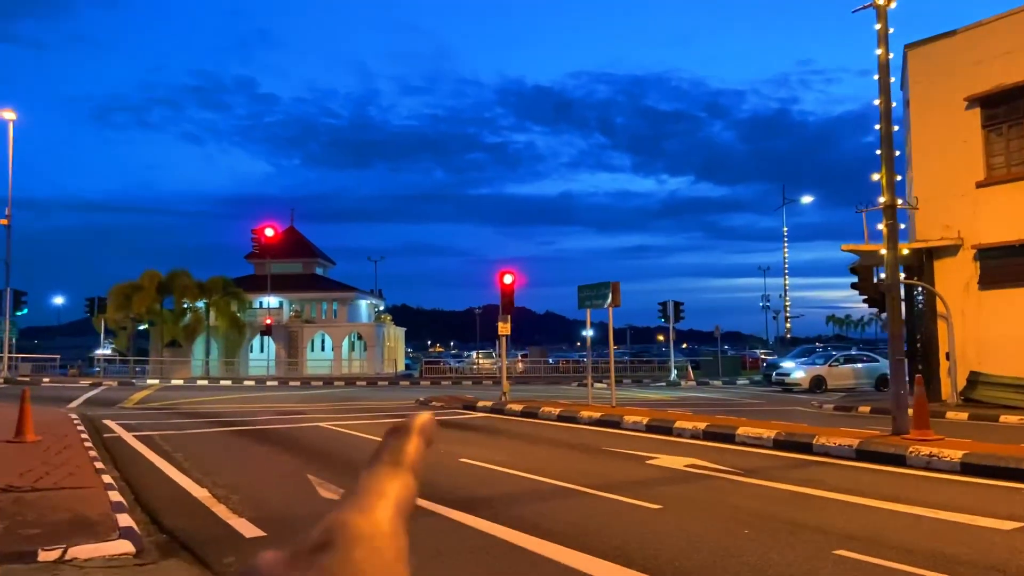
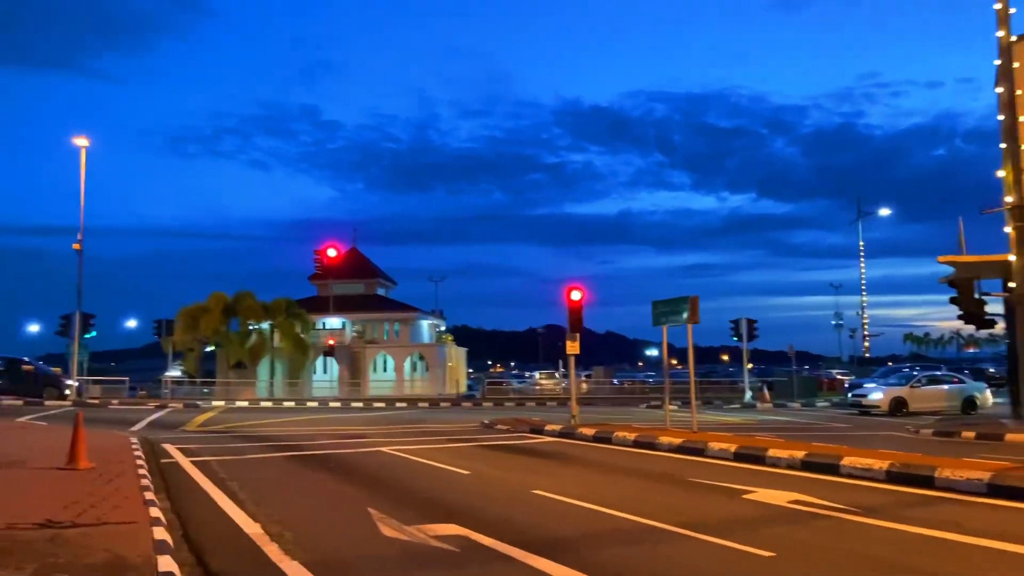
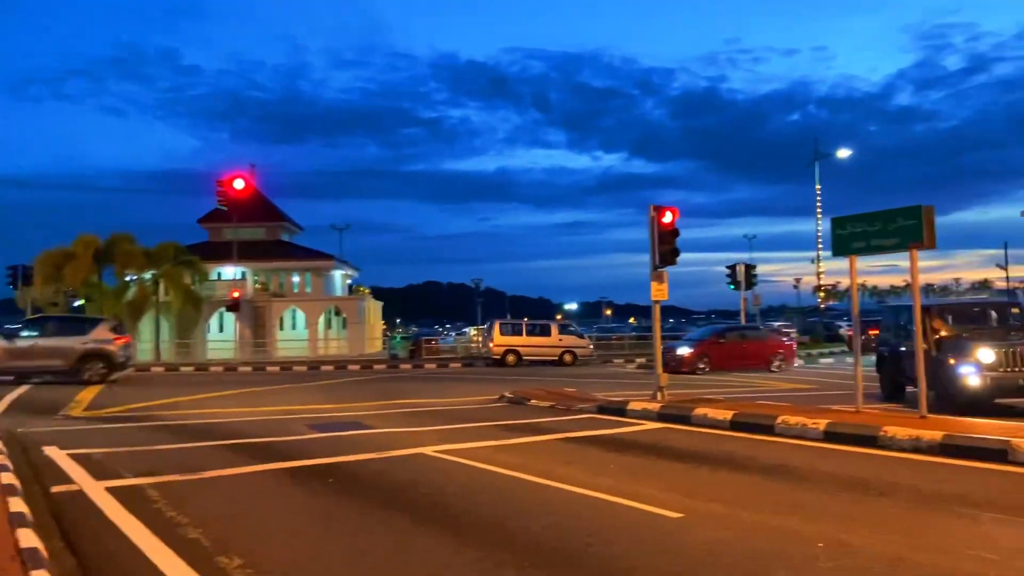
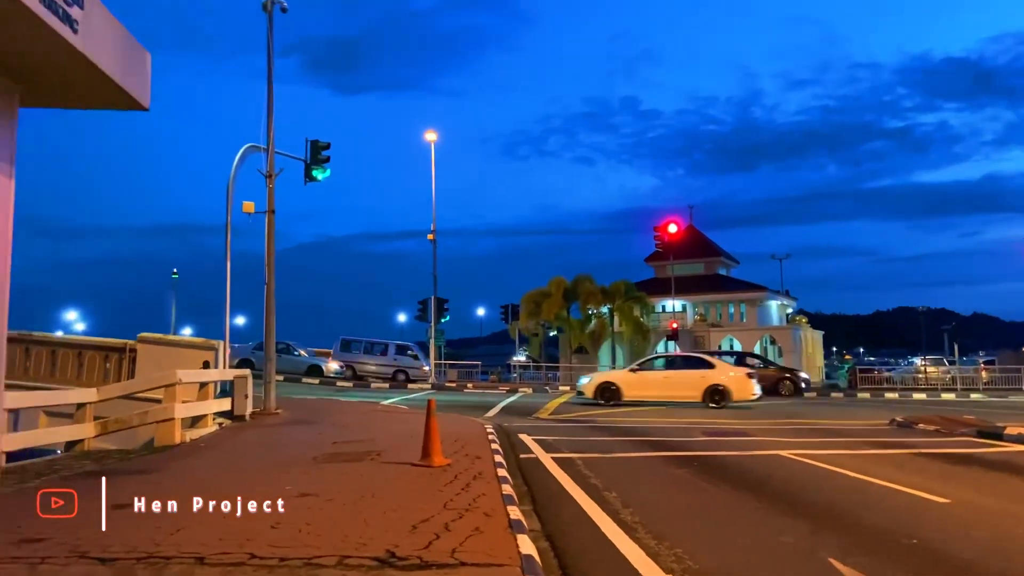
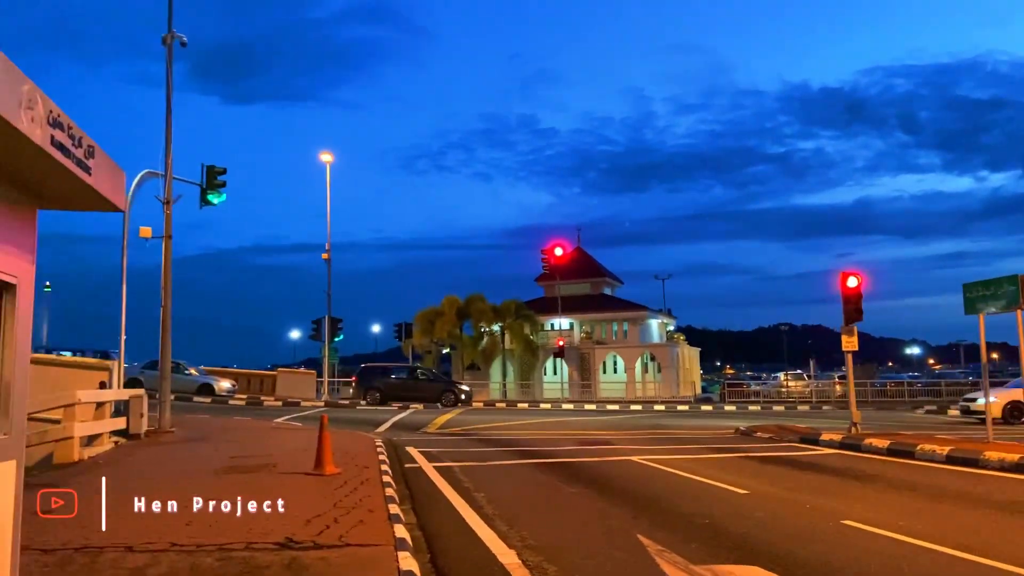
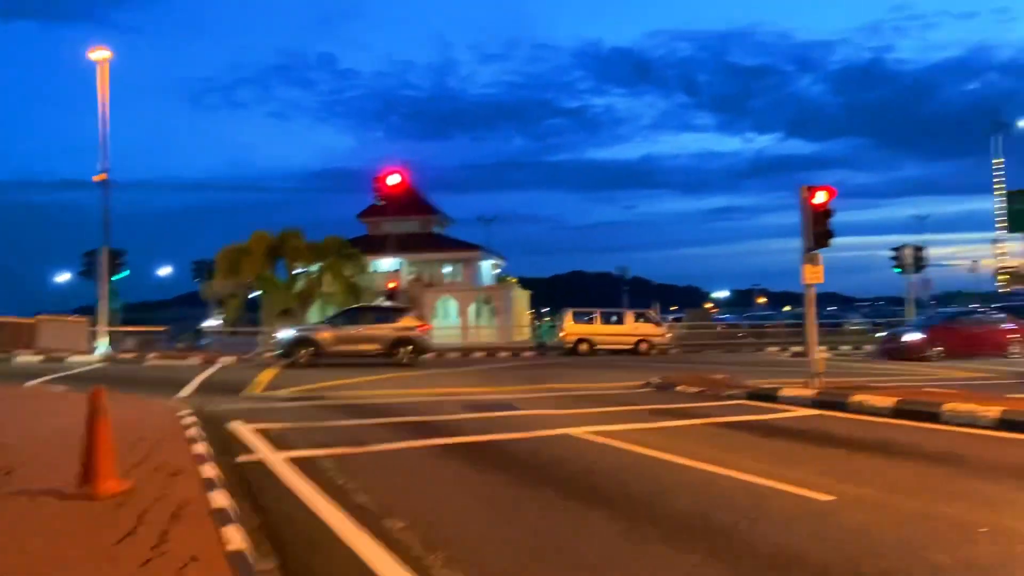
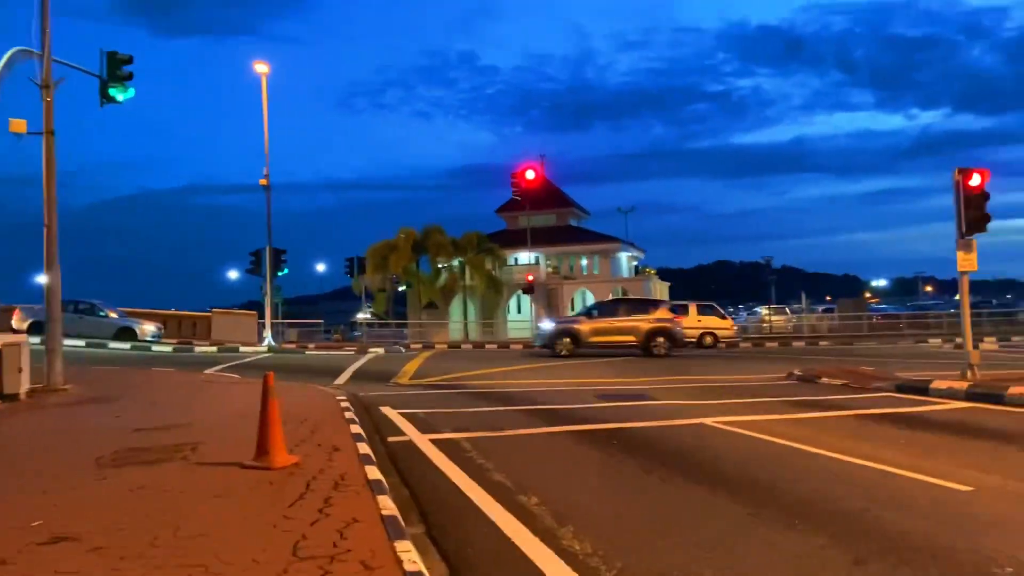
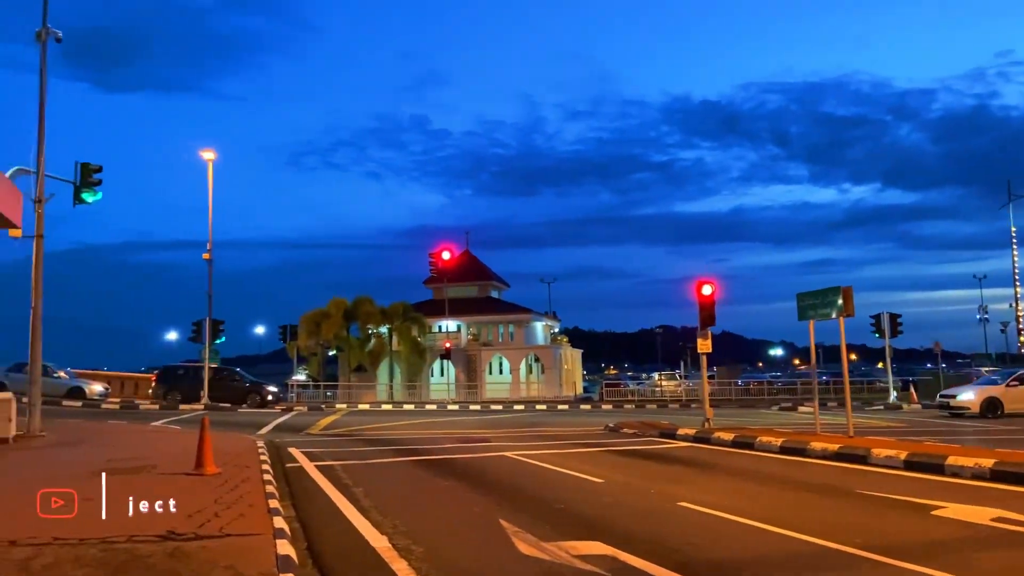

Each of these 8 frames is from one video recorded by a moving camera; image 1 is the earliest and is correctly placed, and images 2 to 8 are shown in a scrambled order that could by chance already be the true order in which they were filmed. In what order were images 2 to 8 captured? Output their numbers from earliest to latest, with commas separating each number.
2, 8, 5, 4, 7, 6, 3
